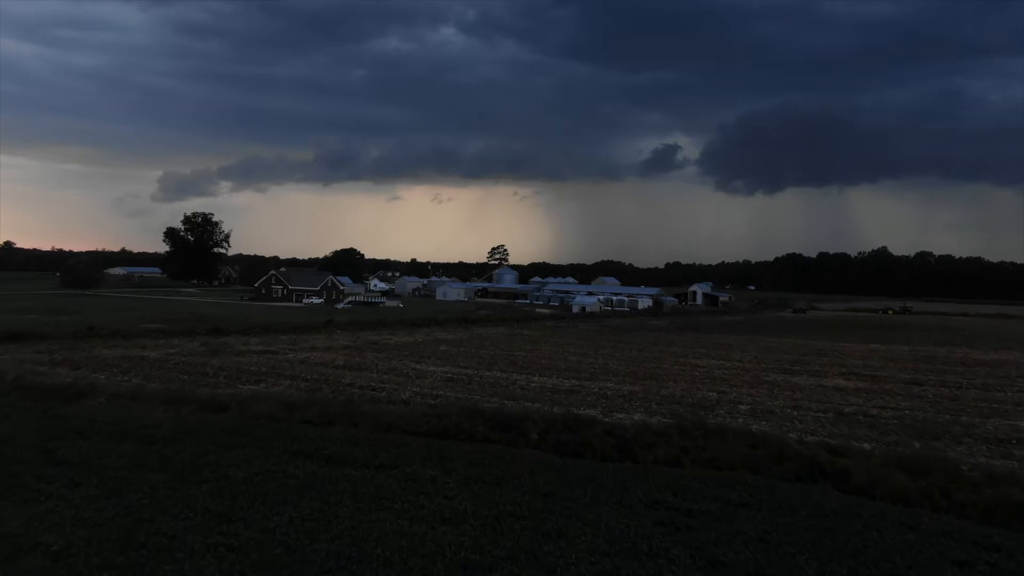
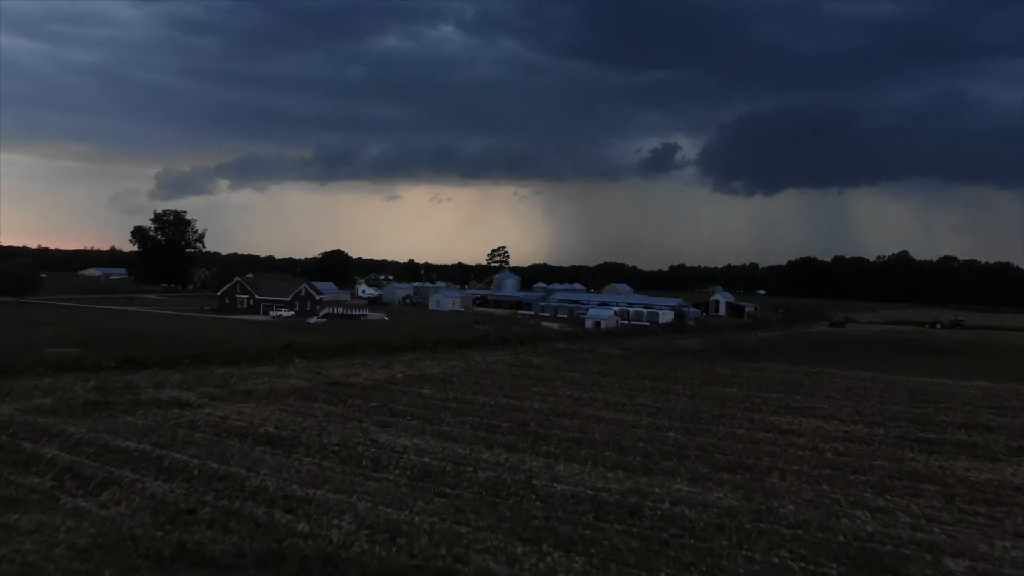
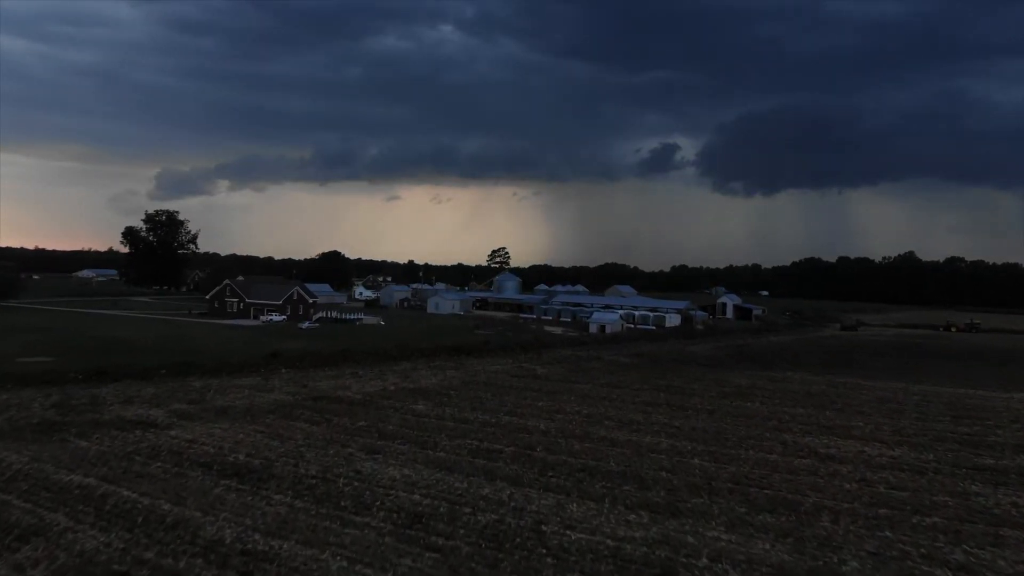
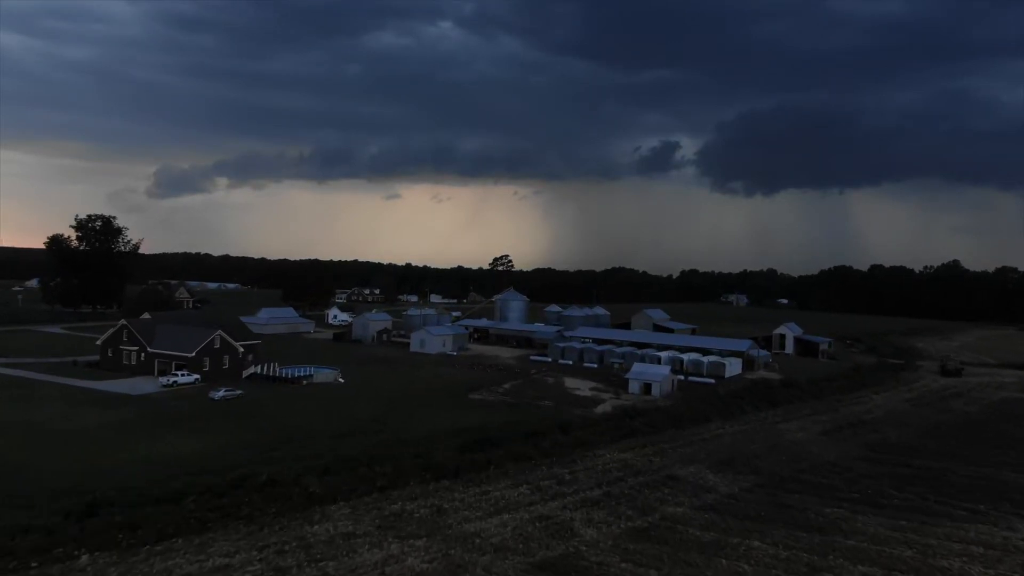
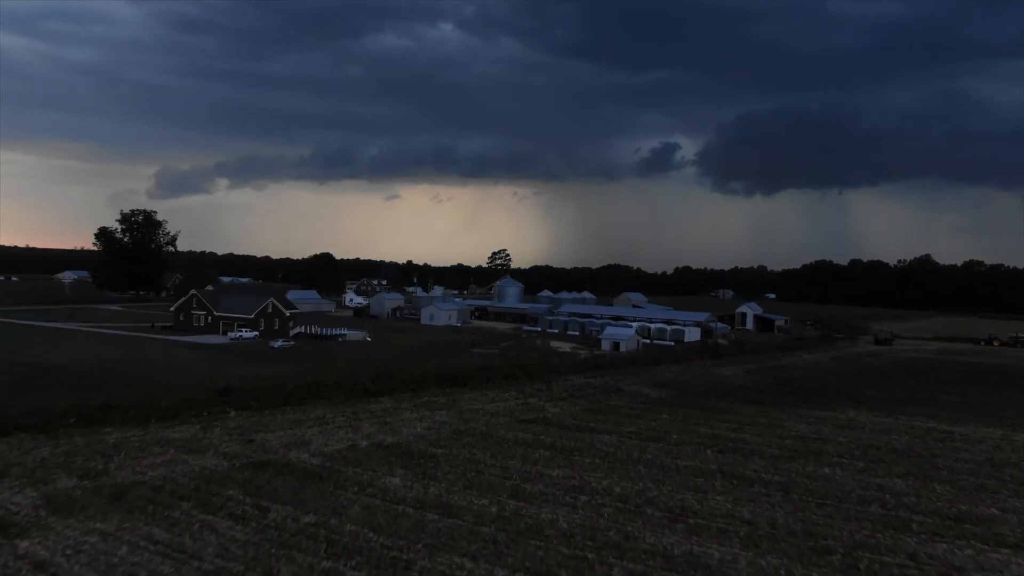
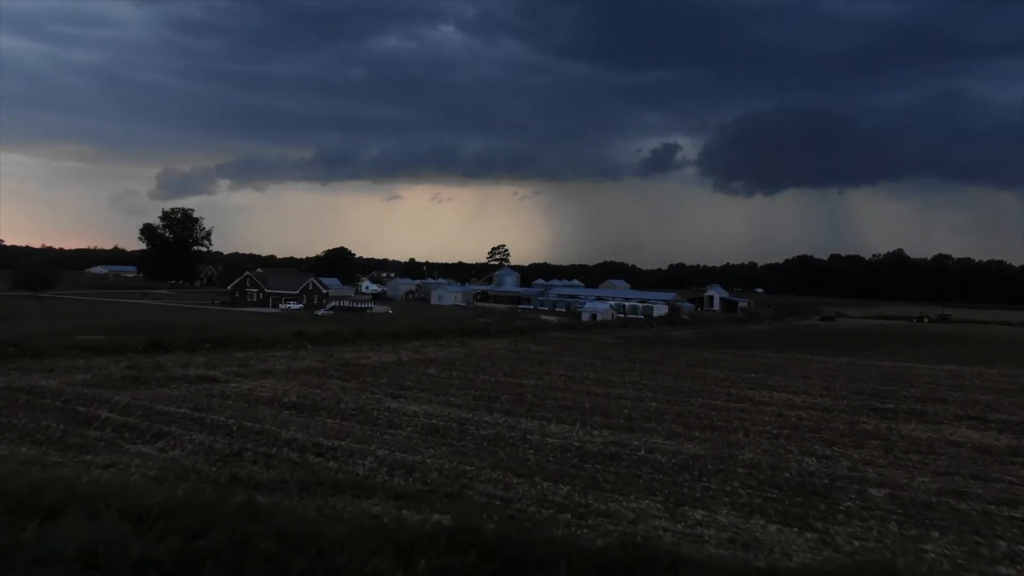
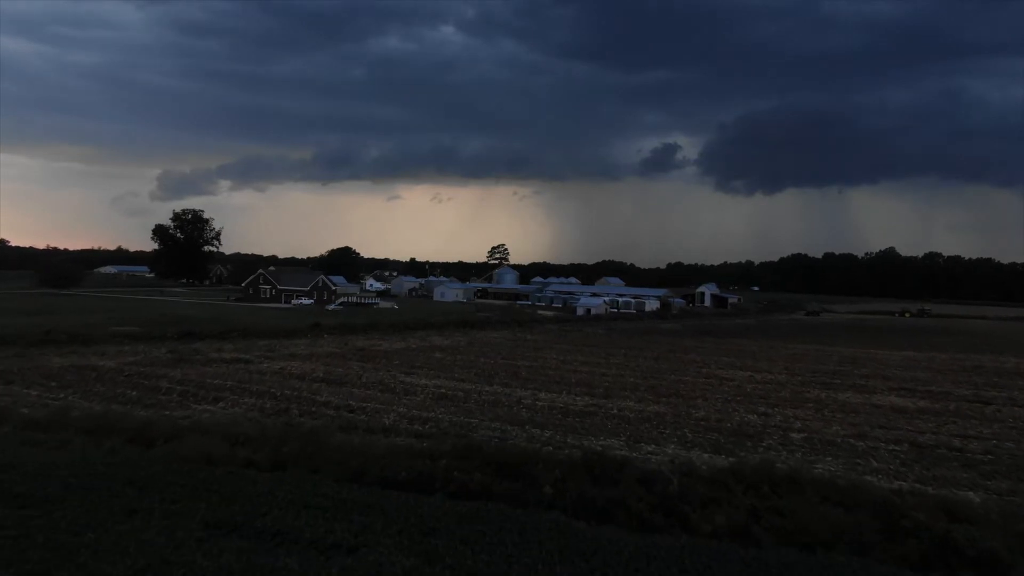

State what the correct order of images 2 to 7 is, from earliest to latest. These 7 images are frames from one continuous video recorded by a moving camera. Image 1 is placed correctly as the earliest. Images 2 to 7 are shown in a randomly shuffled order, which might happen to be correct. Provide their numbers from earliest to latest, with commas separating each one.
7, 6, 2, 3, 5, 4
